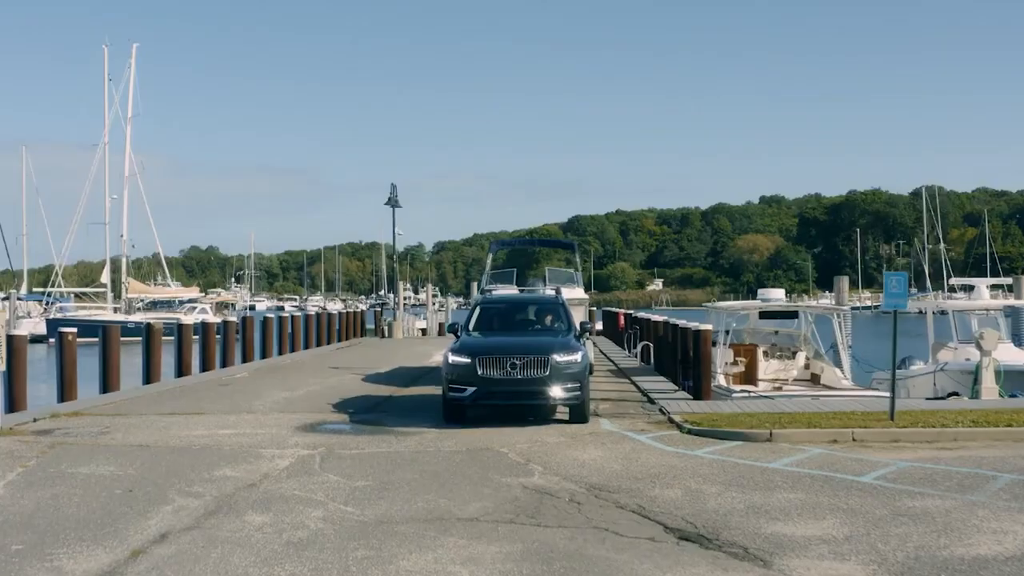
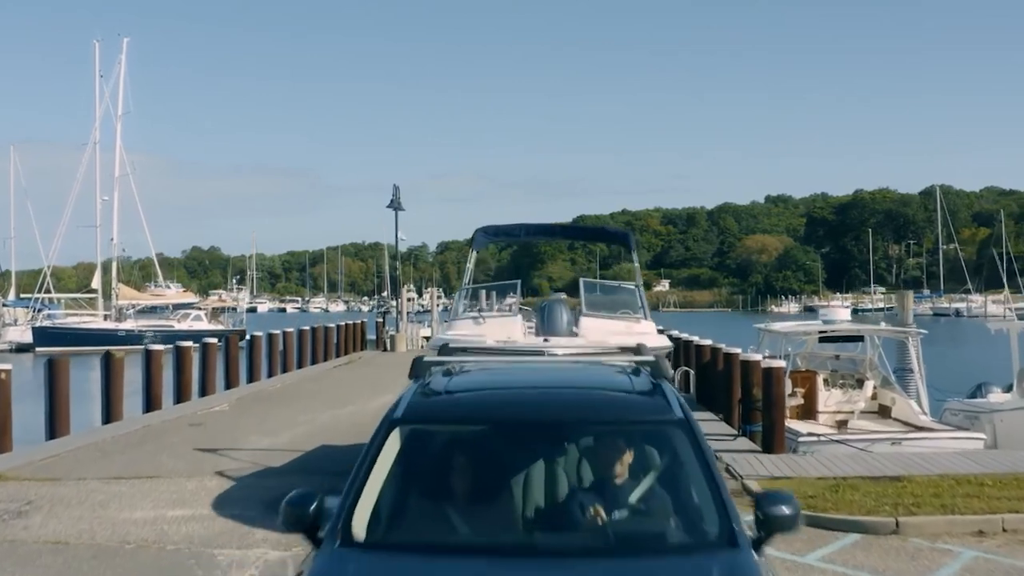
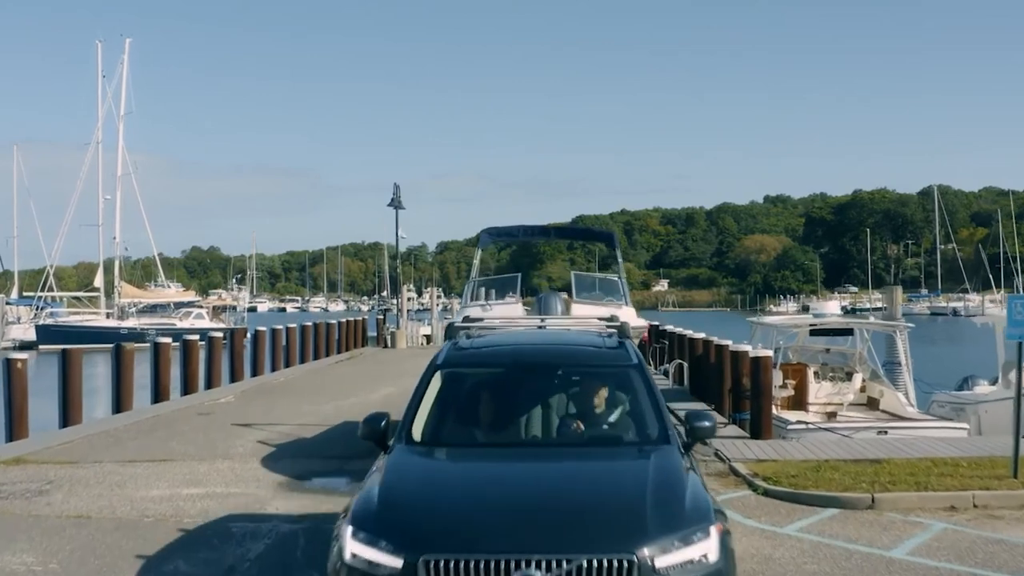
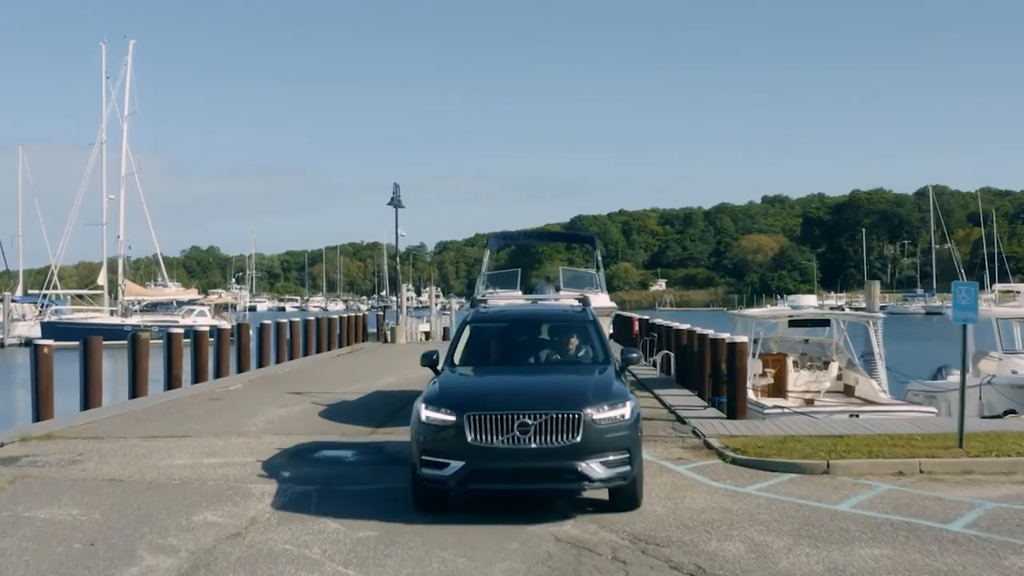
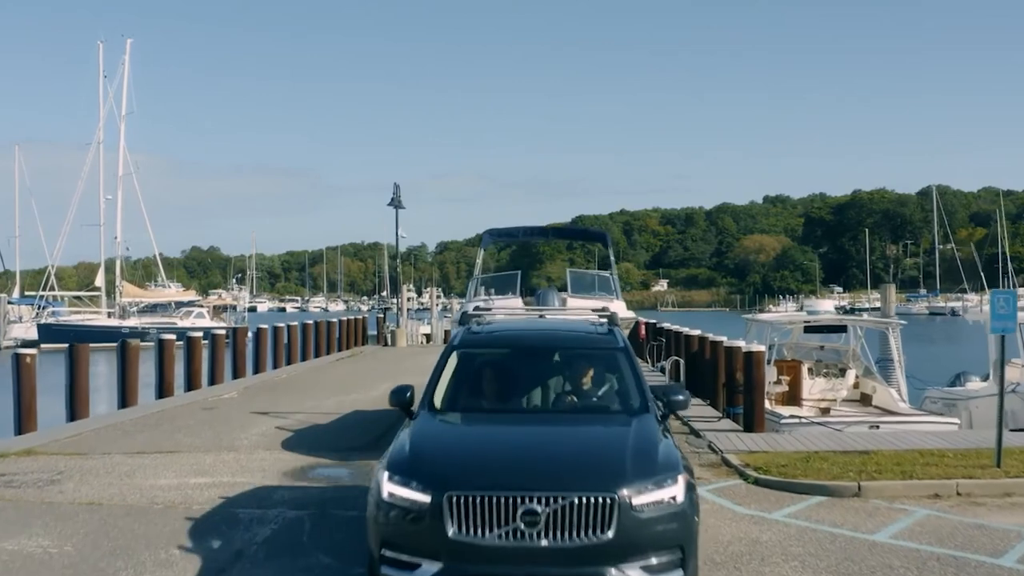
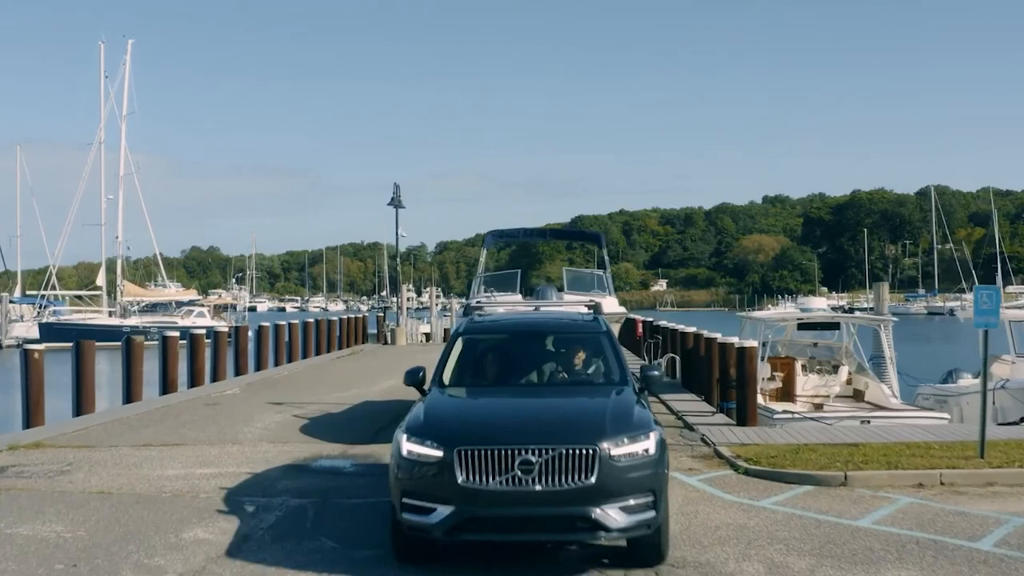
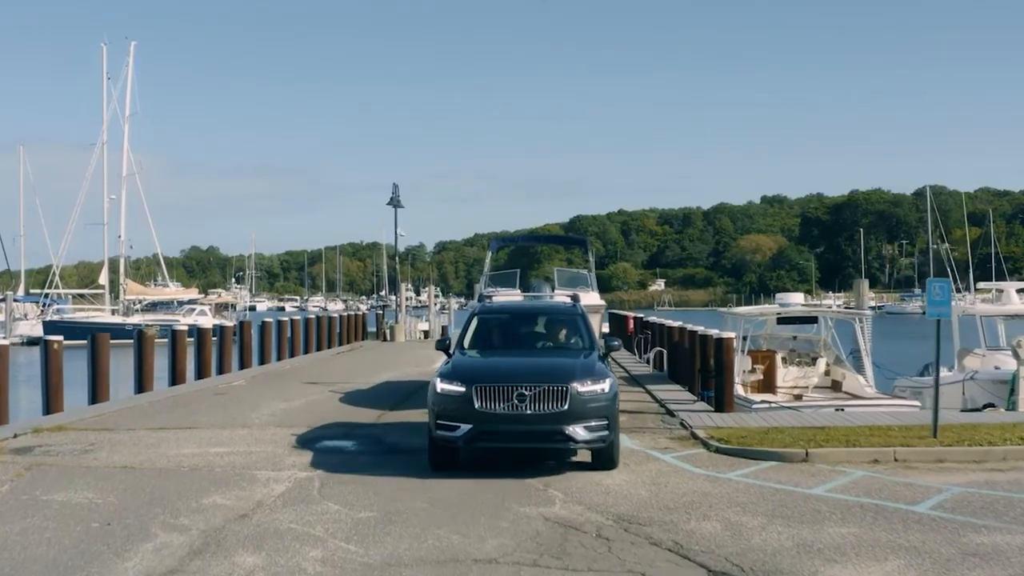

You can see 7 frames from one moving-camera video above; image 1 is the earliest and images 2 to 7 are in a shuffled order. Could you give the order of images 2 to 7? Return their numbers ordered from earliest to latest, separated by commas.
7, 4, 6, 5, 3, 2
